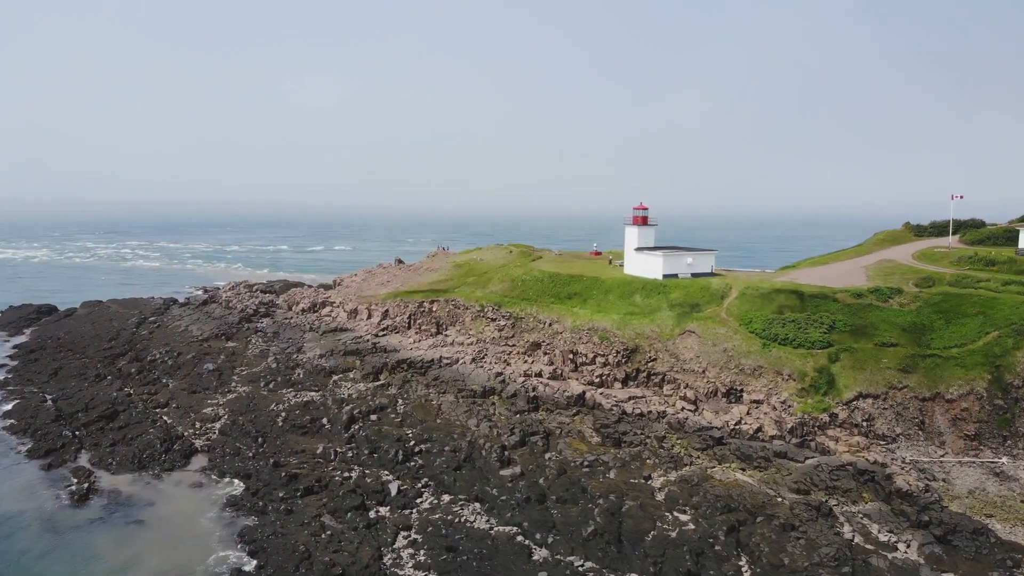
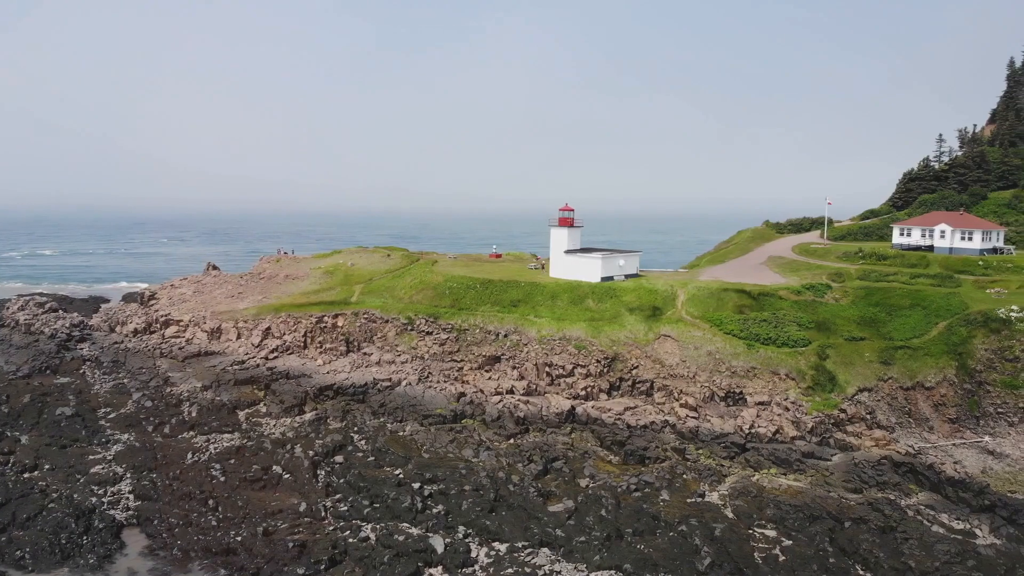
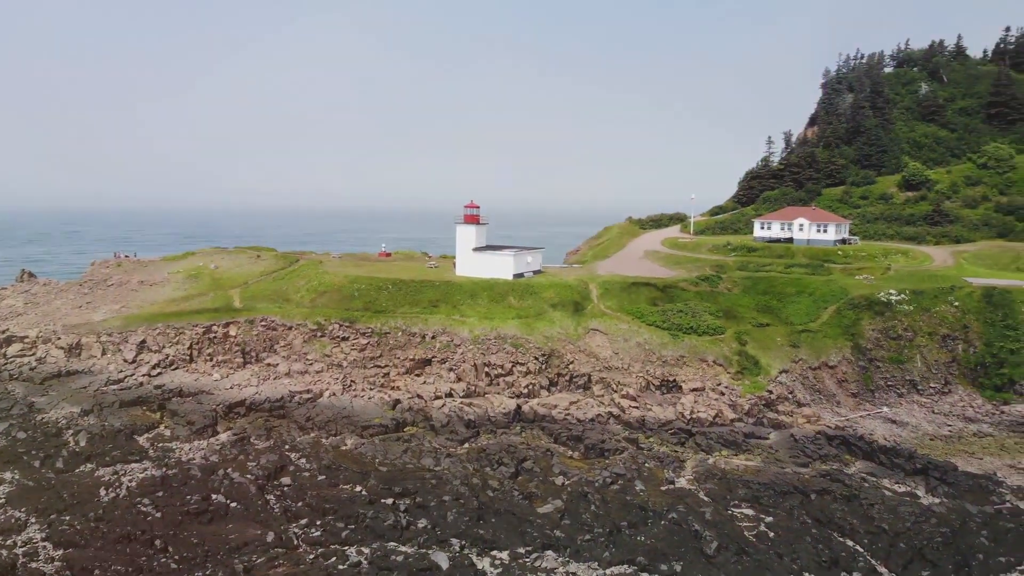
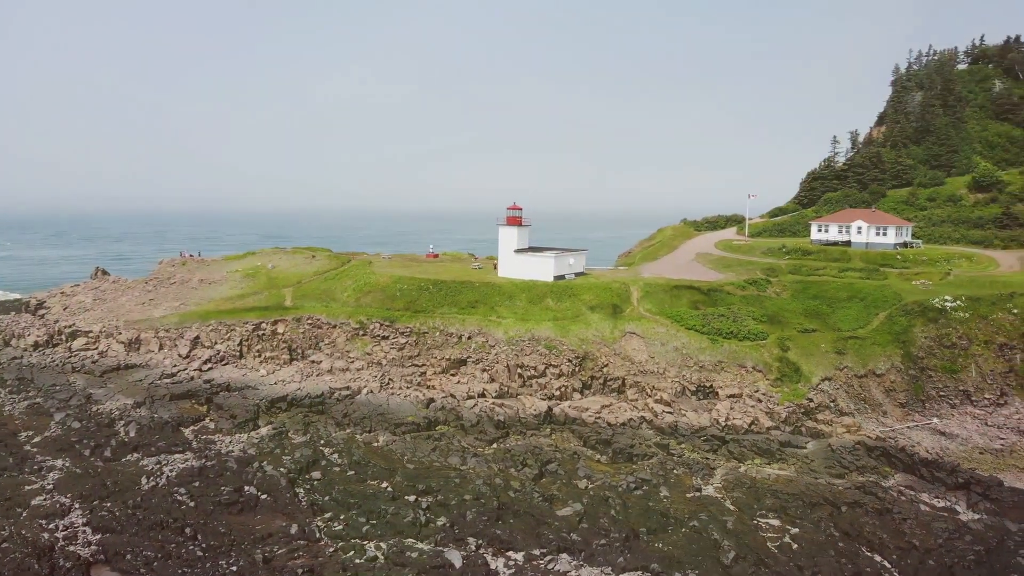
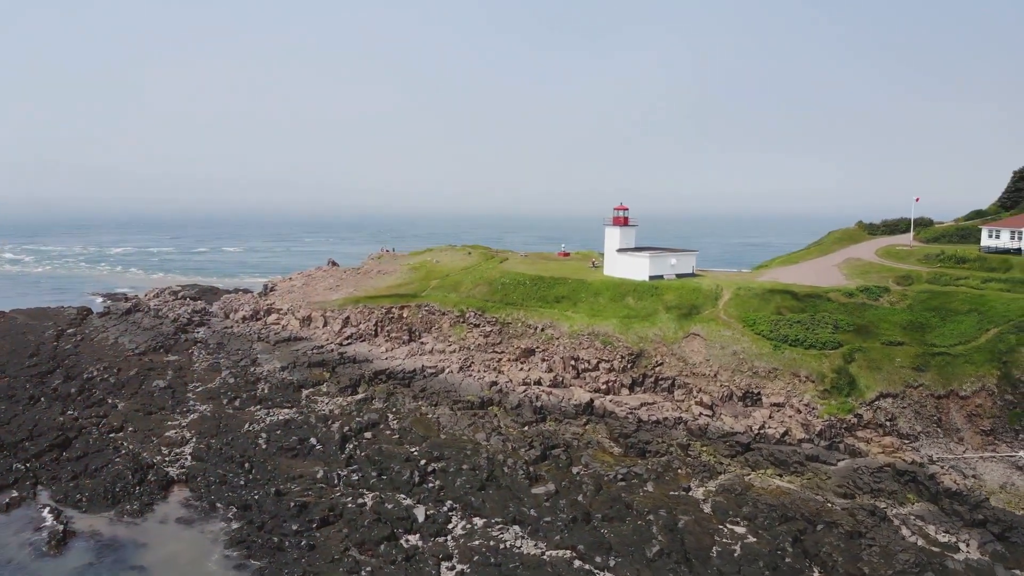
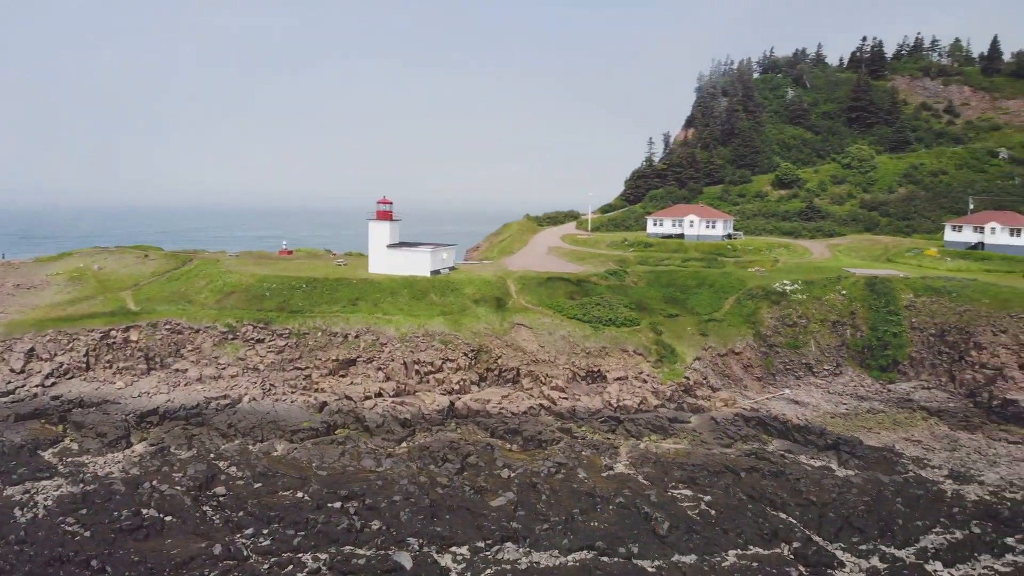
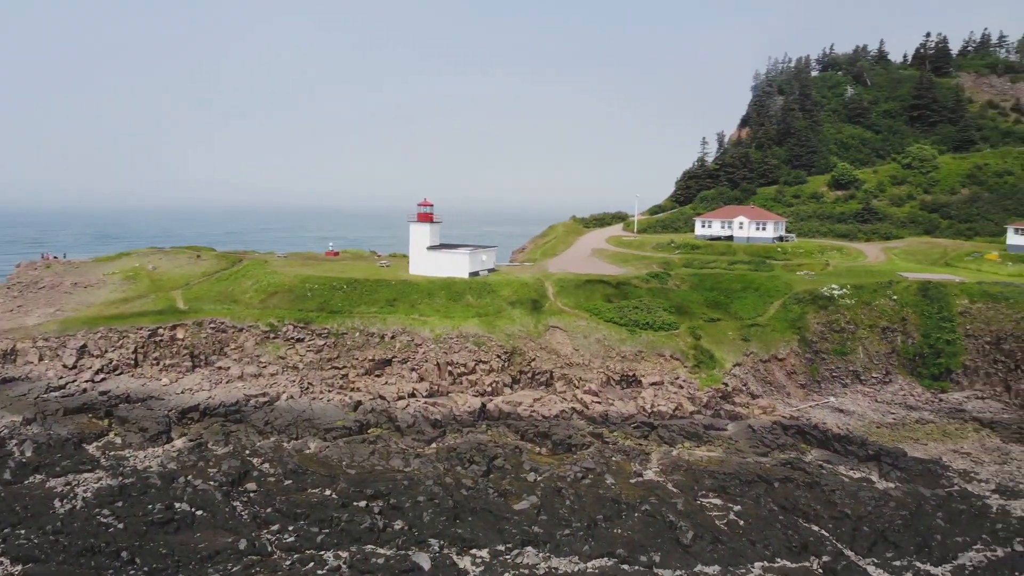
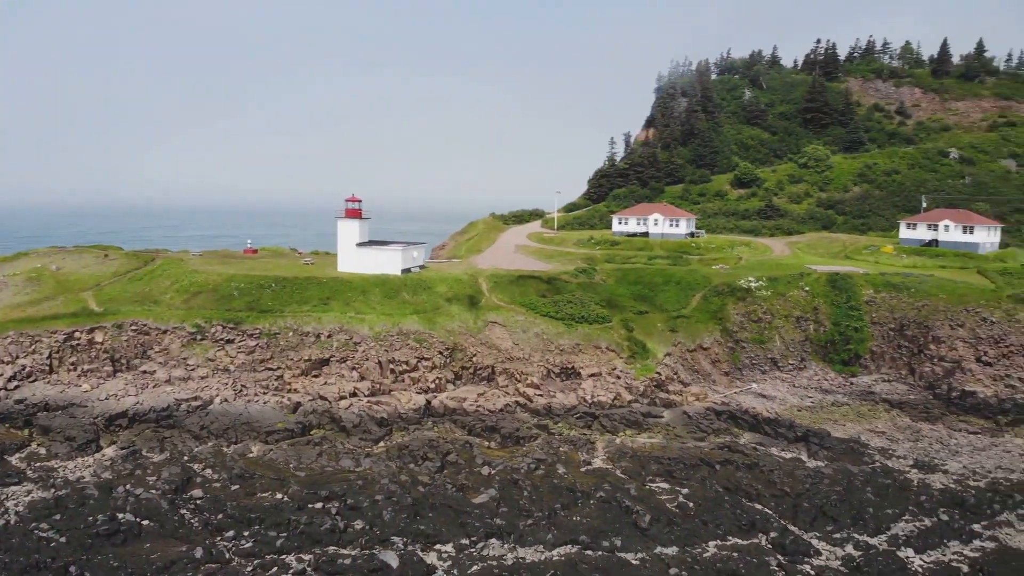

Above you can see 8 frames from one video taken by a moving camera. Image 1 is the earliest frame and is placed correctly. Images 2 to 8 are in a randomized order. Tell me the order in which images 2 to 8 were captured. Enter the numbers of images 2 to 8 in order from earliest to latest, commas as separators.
5, 2, 4, 3, 7, 6, 8
